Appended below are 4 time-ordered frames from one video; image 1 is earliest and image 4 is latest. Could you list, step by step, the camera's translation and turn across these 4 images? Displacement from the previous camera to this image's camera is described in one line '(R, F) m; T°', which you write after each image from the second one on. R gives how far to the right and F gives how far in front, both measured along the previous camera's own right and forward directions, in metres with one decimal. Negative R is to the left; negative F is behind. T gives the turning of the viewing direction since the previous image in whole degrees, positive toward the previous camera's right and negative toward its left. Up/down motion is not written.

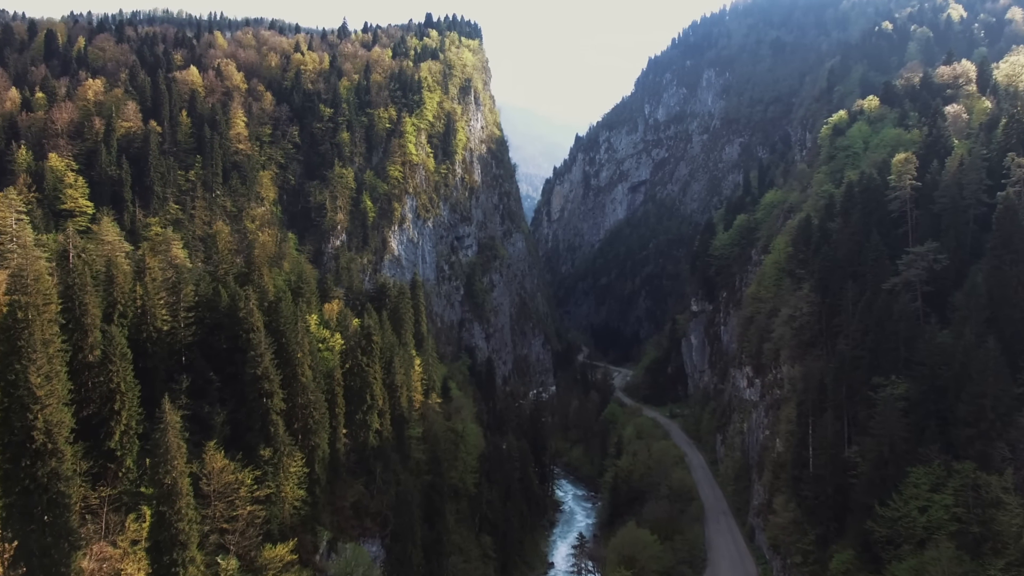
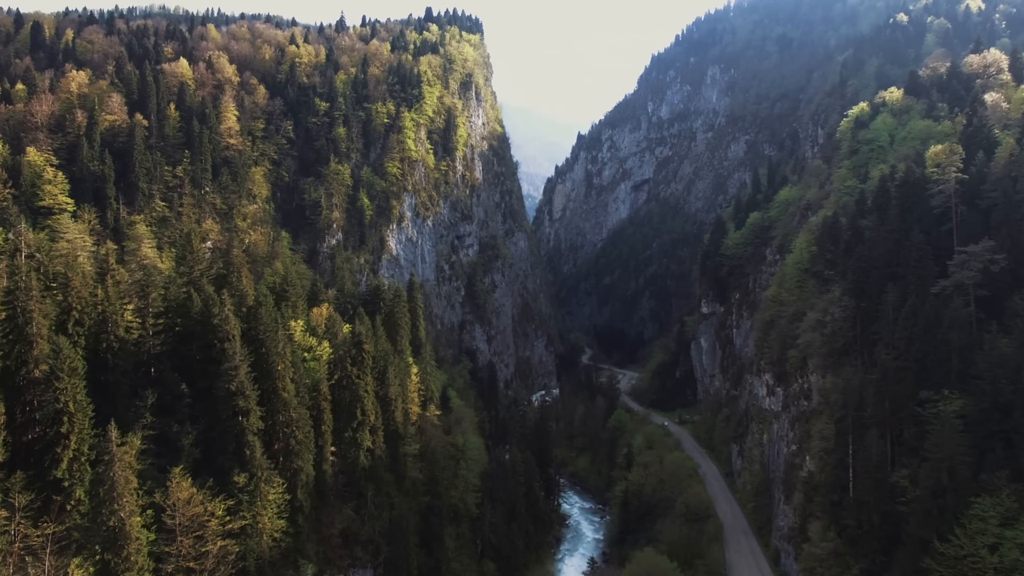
(-0.3, +4.1) m; 0°
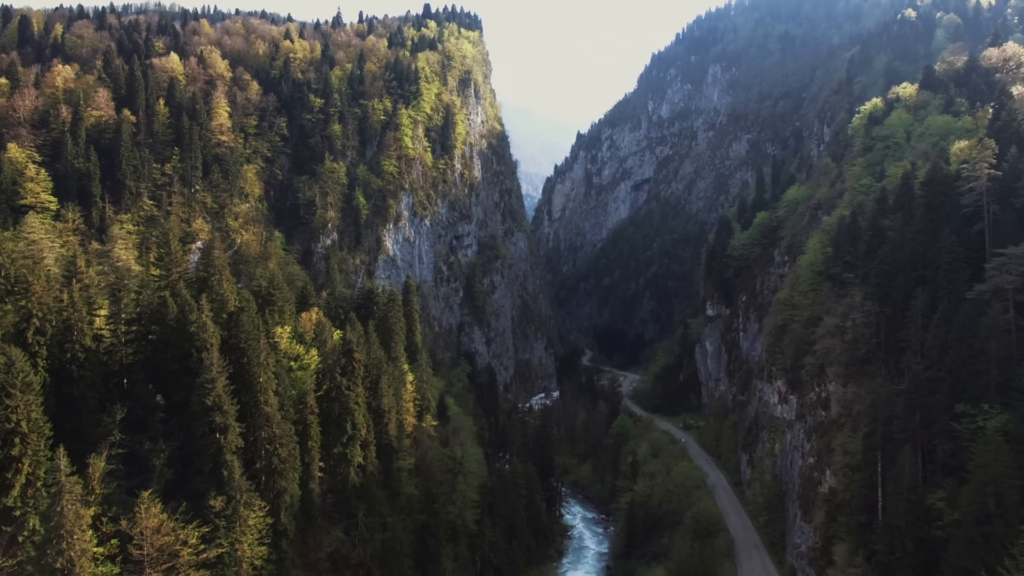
(-0.2, +2.7) m; 0°
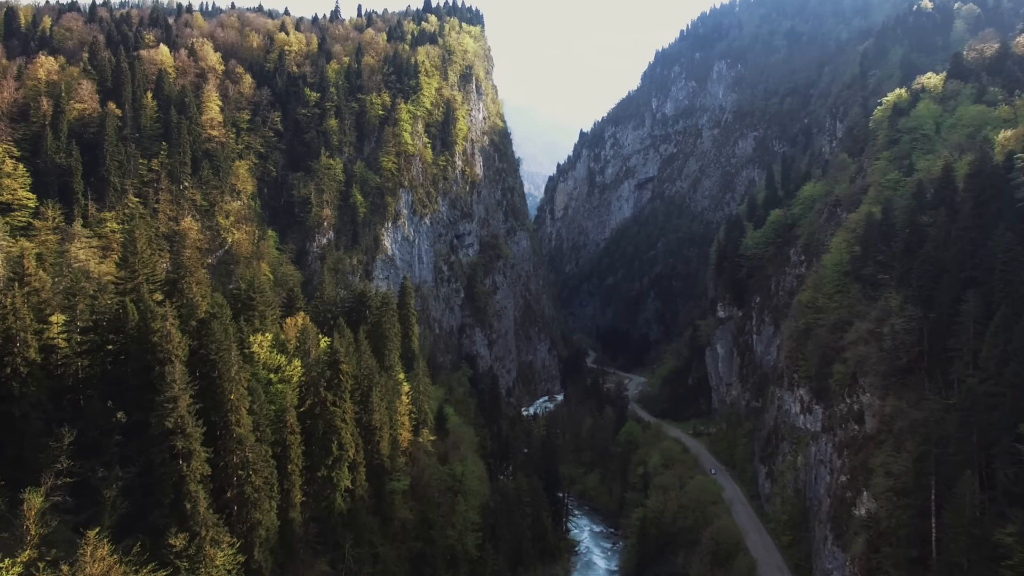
(-0.2, +3.8) m; 0°
